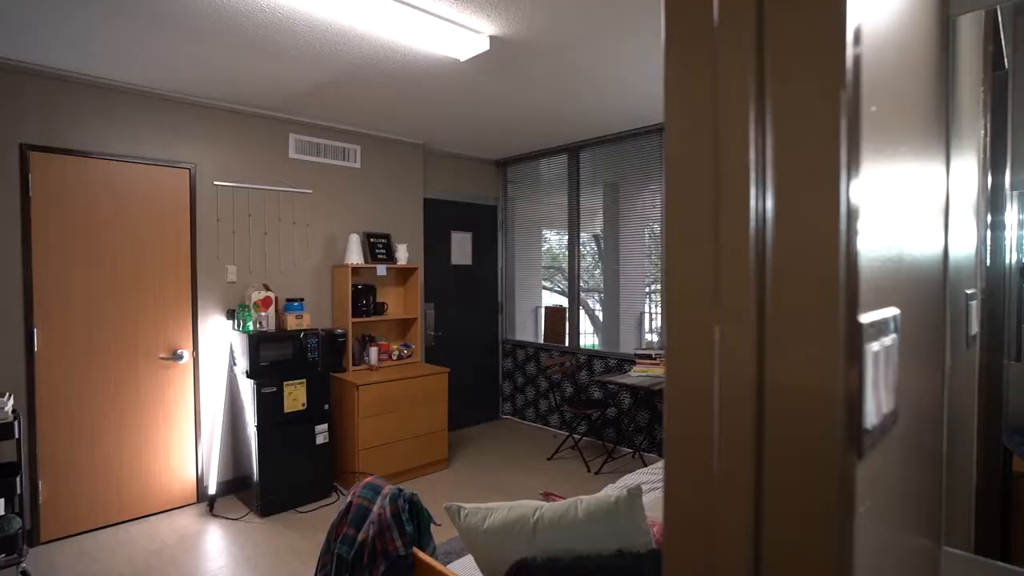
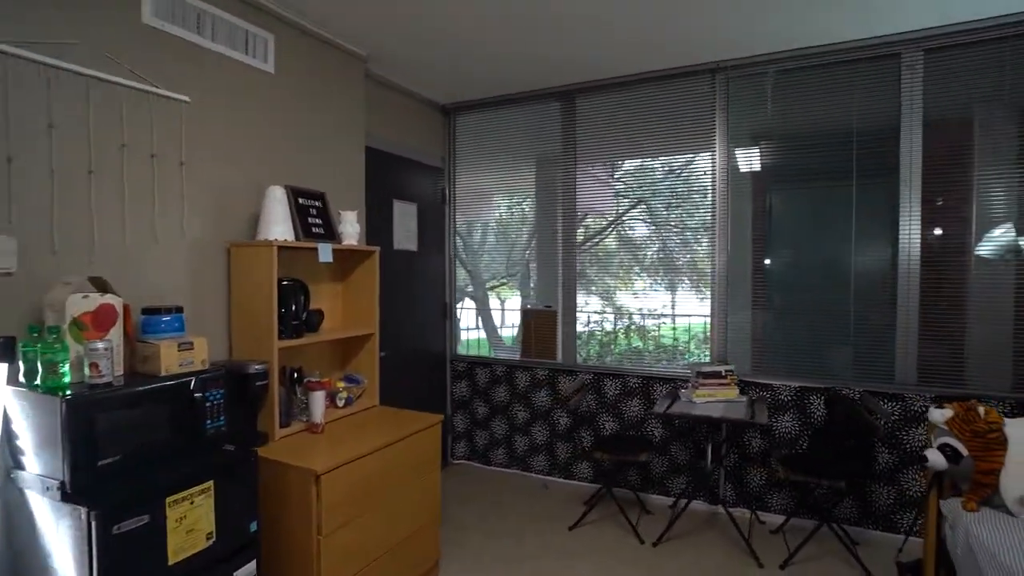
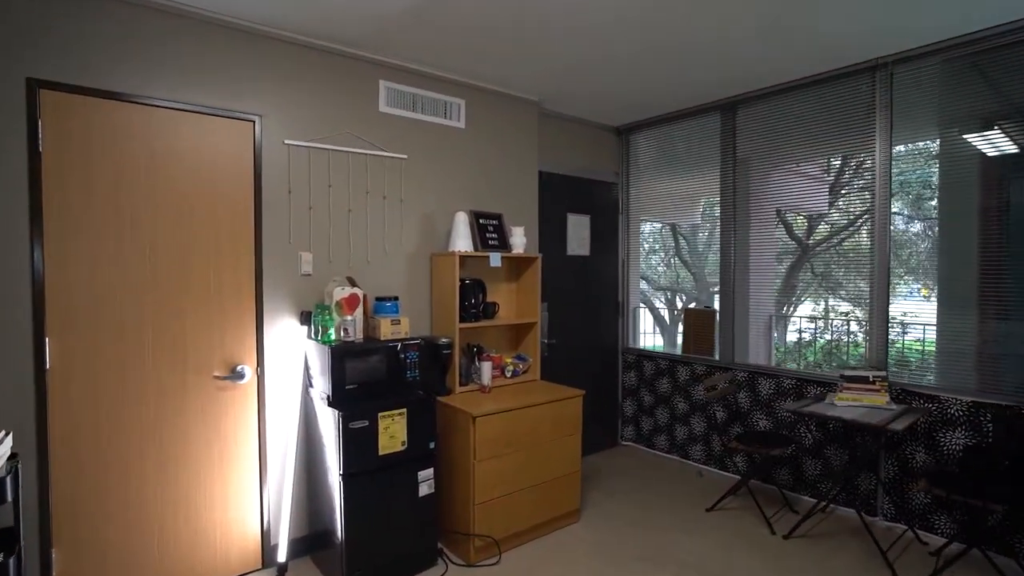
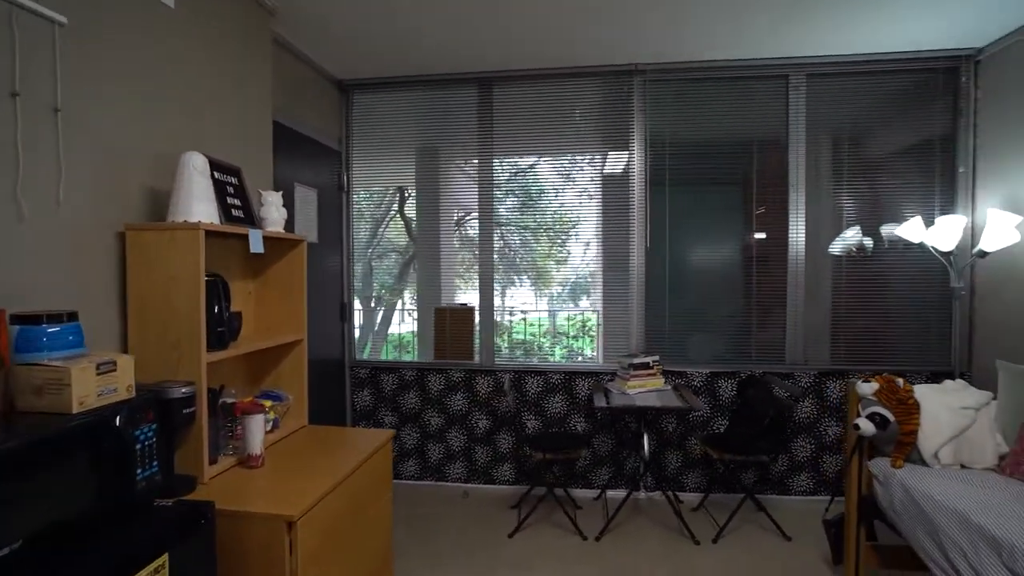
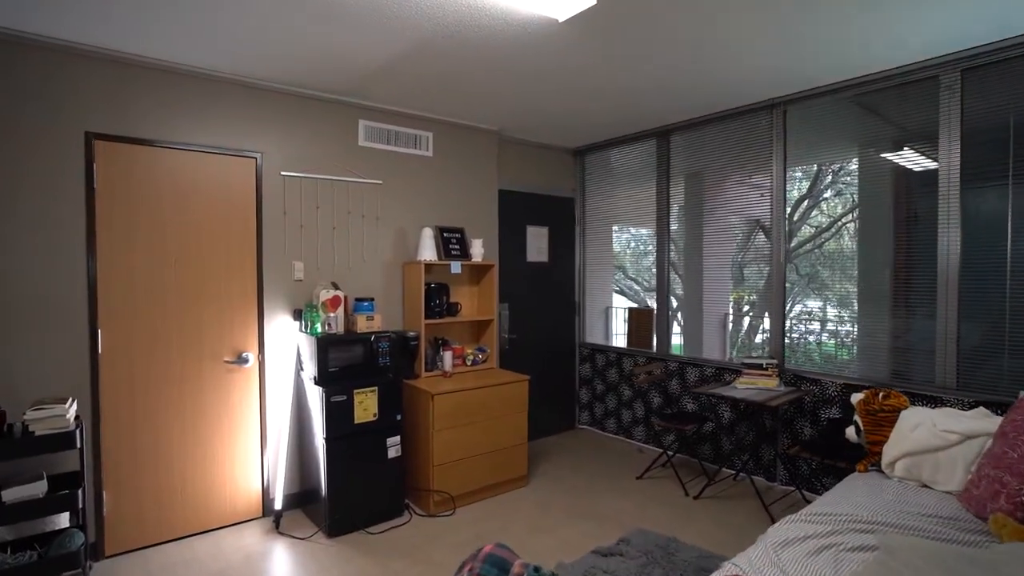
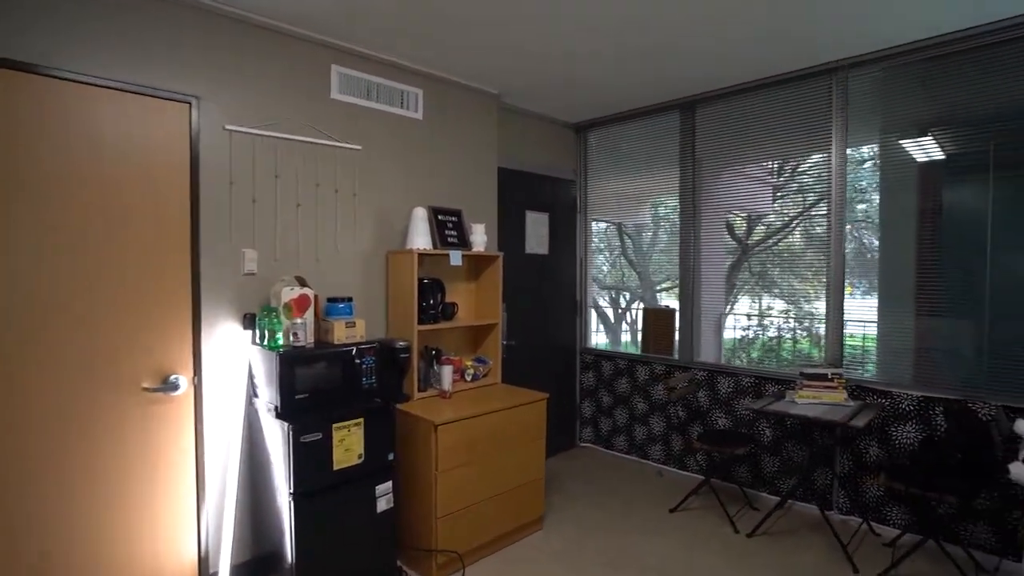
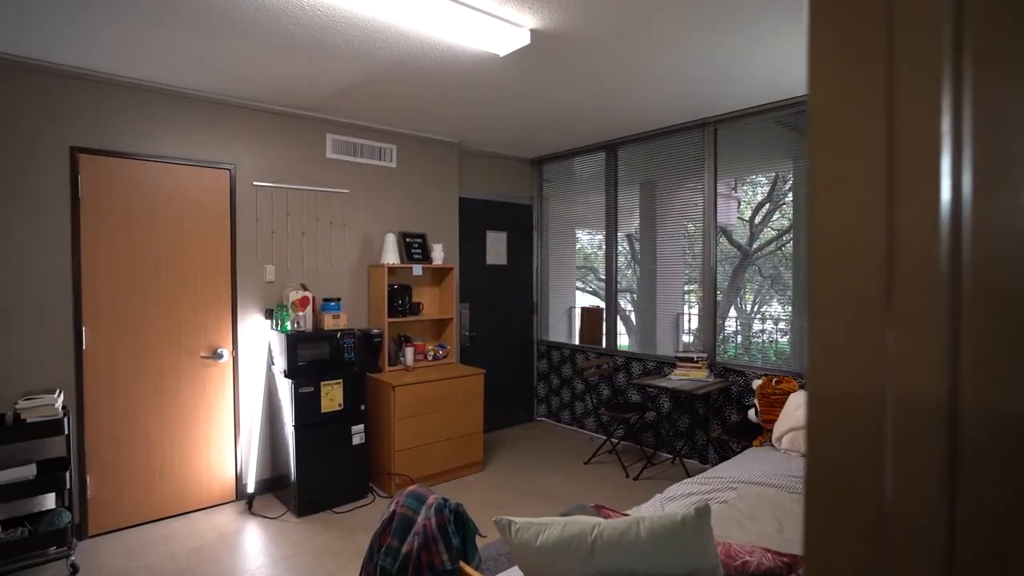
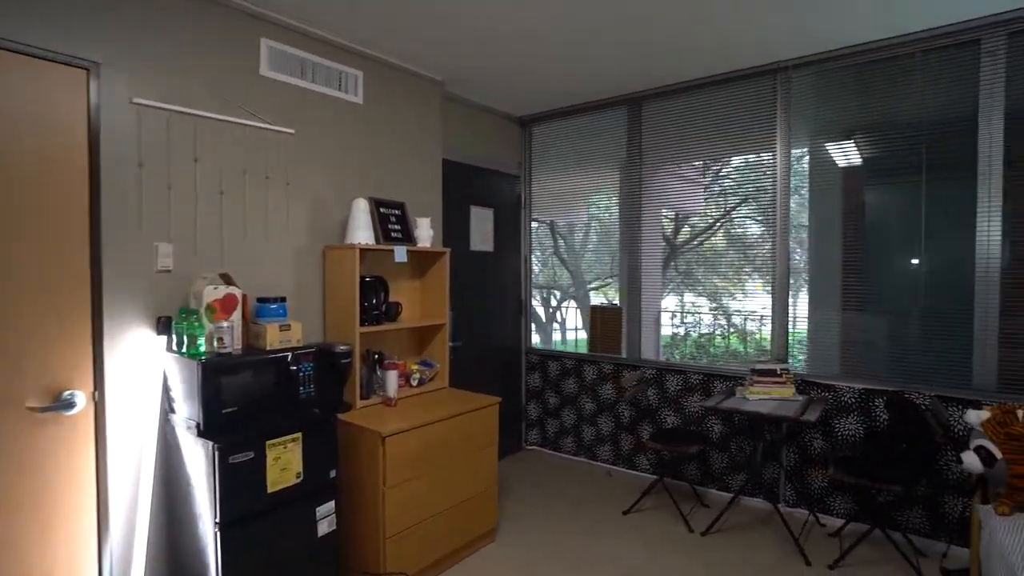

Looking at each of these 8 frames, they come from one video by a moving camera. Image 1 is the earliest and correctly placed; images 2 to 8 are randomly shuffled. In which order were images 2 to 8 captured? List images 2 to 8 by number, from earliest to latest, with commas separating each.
7, 5, 3, 6, 8, 2, 4
